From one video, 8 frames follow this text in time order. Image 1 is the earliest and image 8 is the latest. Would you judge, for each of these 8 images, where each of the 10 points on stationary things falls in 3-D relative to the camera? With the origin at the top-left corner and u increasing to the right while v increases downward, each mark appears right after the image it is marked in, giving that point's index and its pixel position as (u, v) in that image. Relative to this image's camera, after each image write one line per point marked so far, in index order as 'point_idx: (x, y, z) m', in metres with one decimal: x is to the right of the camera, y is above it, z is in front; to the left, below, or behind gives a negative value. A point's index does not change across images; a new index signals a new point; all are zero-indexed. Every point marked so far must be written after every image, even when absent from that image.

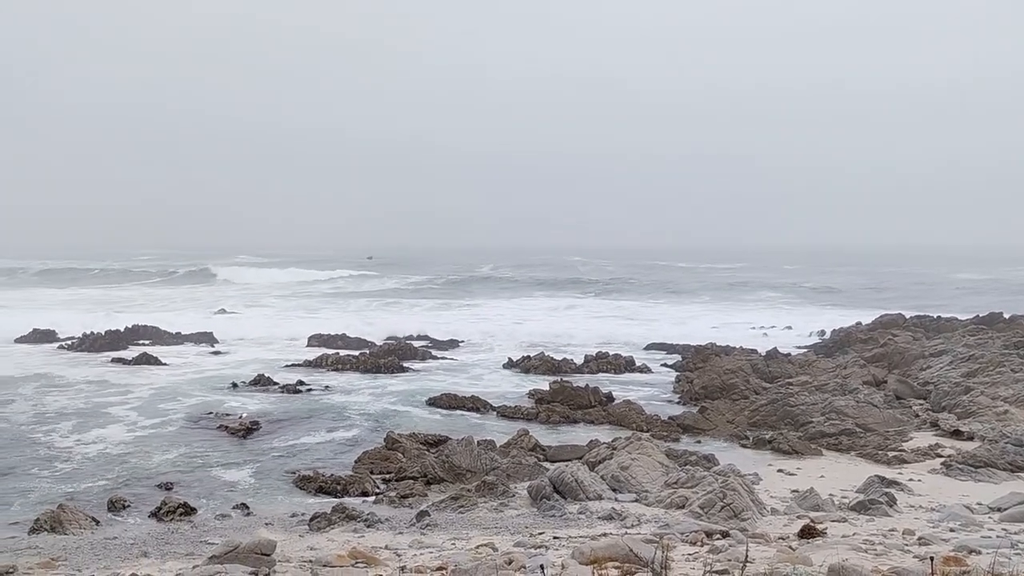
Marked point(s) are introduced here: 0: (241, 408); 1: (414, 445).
0: (-4.8, -2.5, +18.2) m
1: (-1.3, -2.5, +14.2) m
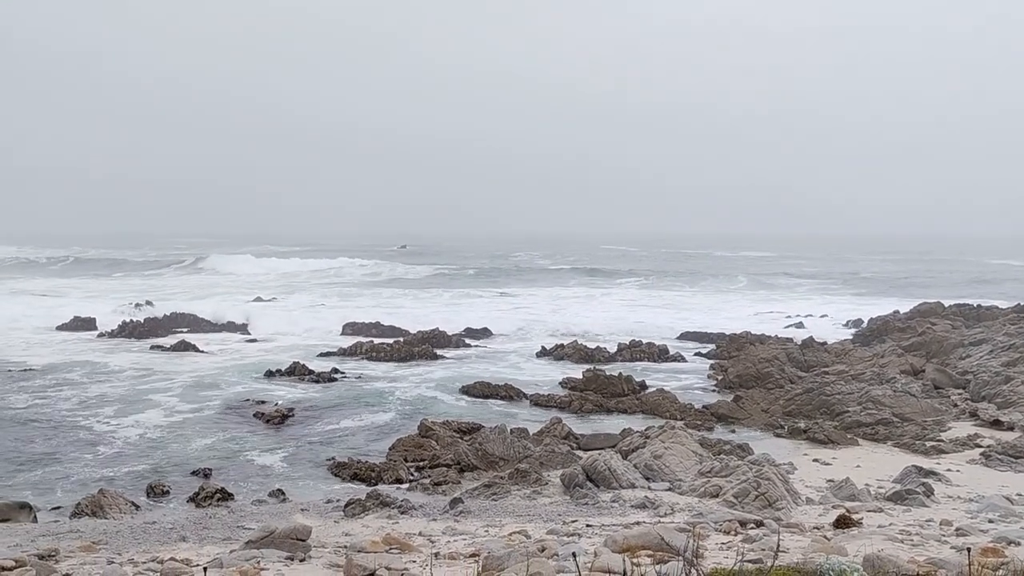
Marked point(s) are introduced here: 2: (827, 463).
0: (-4.2, -2.3, +18.4) m
1: (-0.8, -2.4, +14.3) m
2: (+3.9, -2.6, +12.5) m
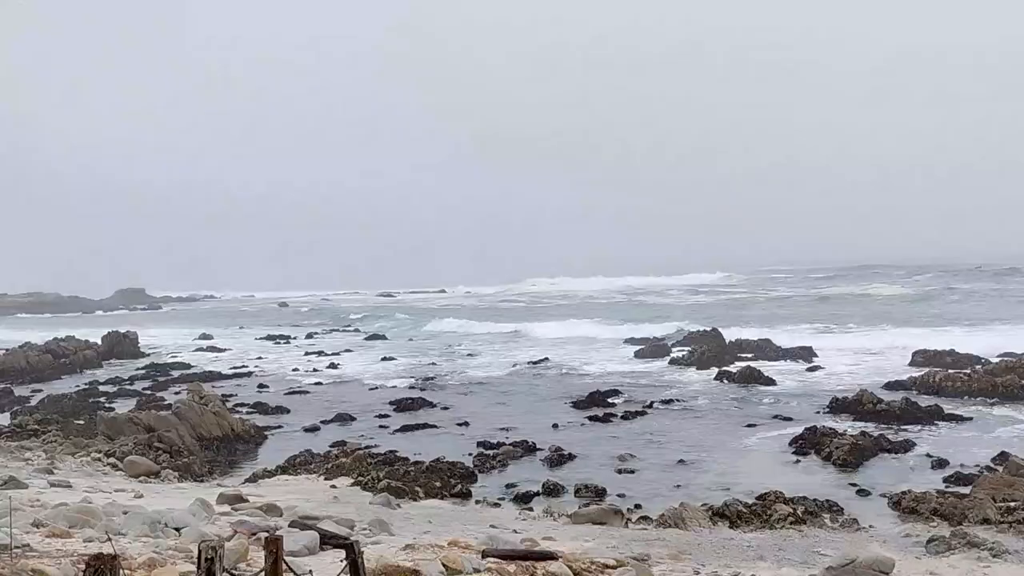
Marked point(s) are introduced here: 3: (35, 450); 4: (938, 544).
0: (-4.2, -3.3, +16.3) m
1: (-1.3, -3.0, +11.9) m
2: (+3.2, -3.0, +9.6) m
3: (-9.3, -3.1, +19.4) m
4: (+5.4, -3.2, +12.4) m
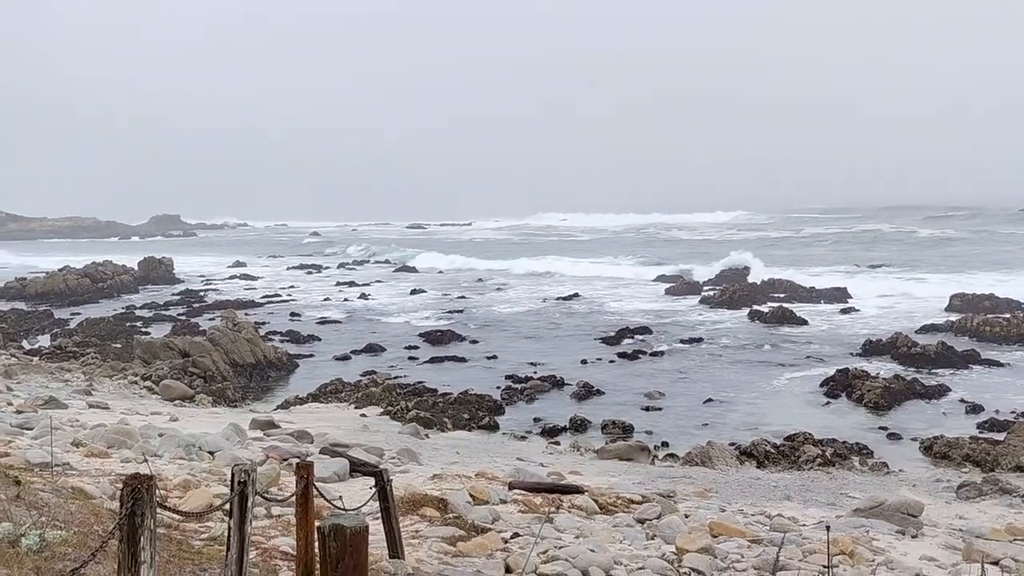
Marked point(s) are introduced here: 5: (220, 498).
0: (-3.7, -2.1, +16.6) m
1: (-1.0, -2.2, +12.0) m
2: (+3.5, -2.4, +9.6) m
3: (-8.7, -1.6, +19.8) m
4: (+5.7, -2.5, +12.4) m
5: (-2.7, -2.0, +9.3) m
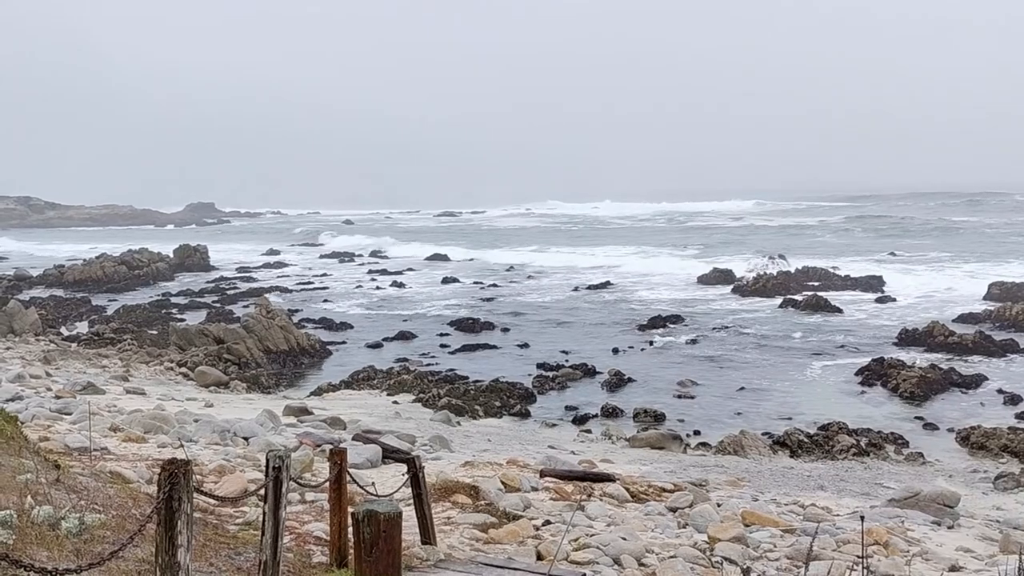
0: (-3.2, -1.9, +16.8) m
1: (-0.6, -2.1, +12.1) m
2: (+3.8, -2.3, +9.5) m
3: (-8.1, -1.4, +20.0) m
4: (+6.1, -2.4, +12.3) m
5: (-2.4, -1.9, +9.4) m
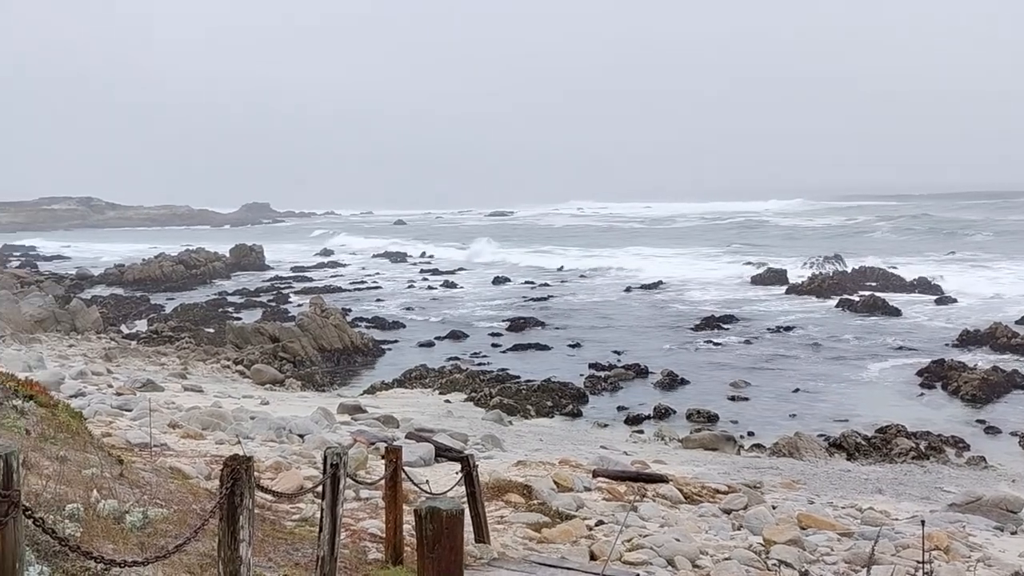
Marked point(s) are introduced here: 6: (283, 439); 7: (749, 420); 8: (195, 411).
0: (-2.4, -1.9, +16.9) m
1: (0.0, -2.1, +12.1) m
2: (+4.3, -2.3, +9.4) m
3: (-7.1, -1.4, +20.4) m
4: (+6.7, -2.4, +12.0) m
5: (-1.9, -1.9, +9.5) m
6: (-2.7, -1.8, +11.5) m
7: (+3.9, -2.2, +16.4) m
8: (-4.0, -1.6, +12.5) m
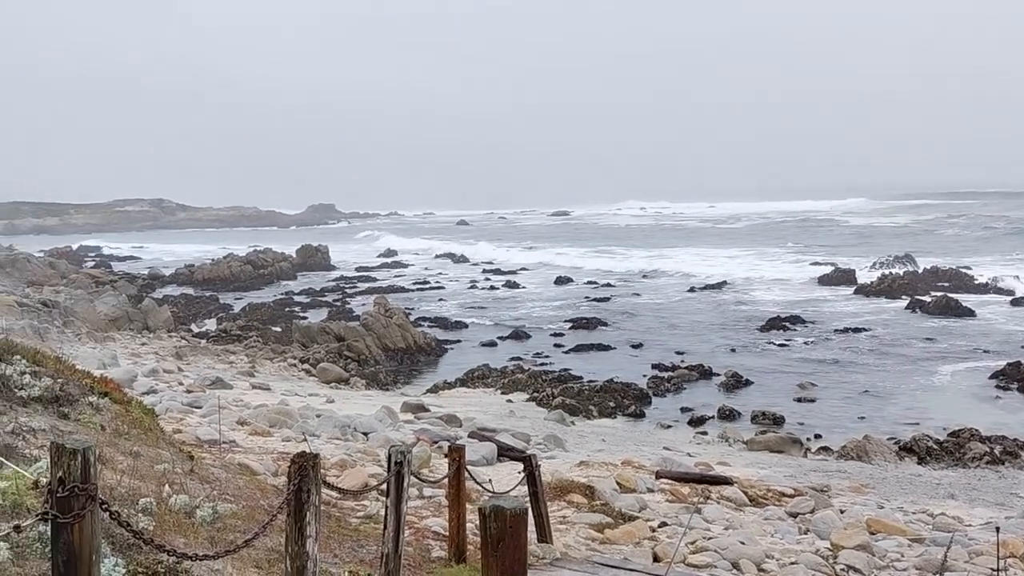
0: (-1.3, -1.9, +17.0) m
1: (+0.8, -2.1, +12.1) m
2: (+4.8, -2.3, +9.1) m
3: (-5.9, -1.4, +20.8) m
4: (+7.4, -2.4, +11.6) m
5: (-1.3, -1.9, +9.6) m
6: (-1.9, -1.8, +11.6) m
7: (+4.9, -2.2, +16.1) m
8: (-3.3, -1.5, +12.7) m
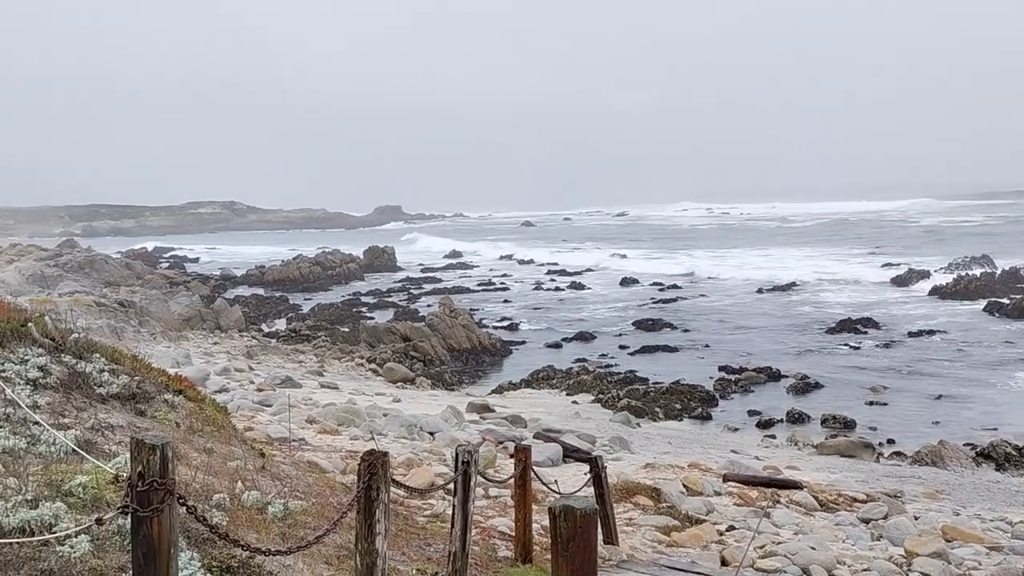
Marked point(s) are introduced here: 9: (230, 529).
0: (-0.2, -1.9, +17.1) m
1: (+1.5, -2.1, +12.0) m
2: (+5.4, -2.3, +8.8) m
3: (-4.5, -1.4, +21.1) m
4: (+8.2, -2.4, +11.1) m
5: (-0.7, -1.9, +9.7) m
6: (-1.2, -1.8, +11.7) m
7: (+5.9, -2.2, +15.8) m
8: (-2.4, -1.6, +12.9) m
9: (-1.9, -1.6, +6.7) m
